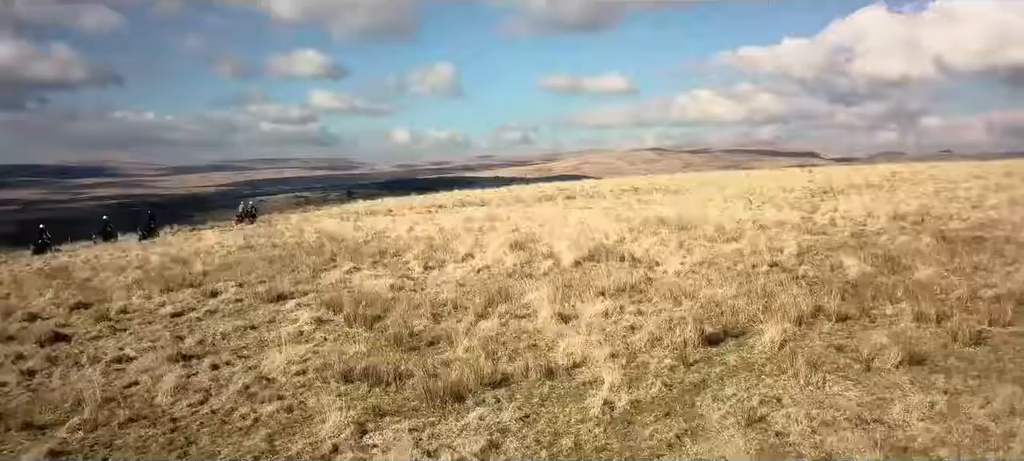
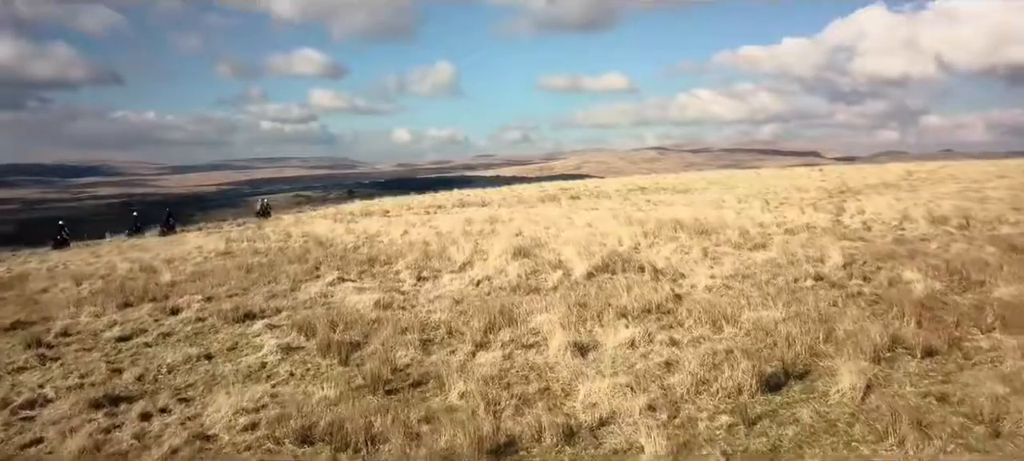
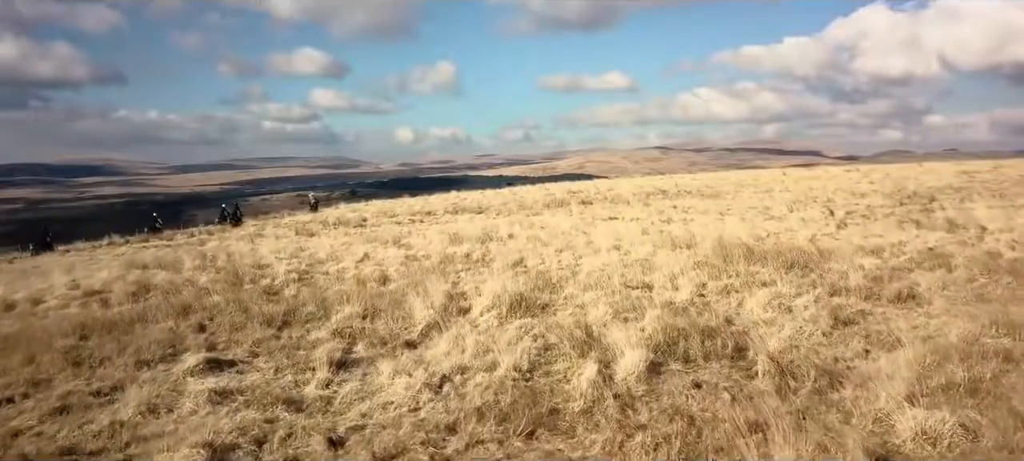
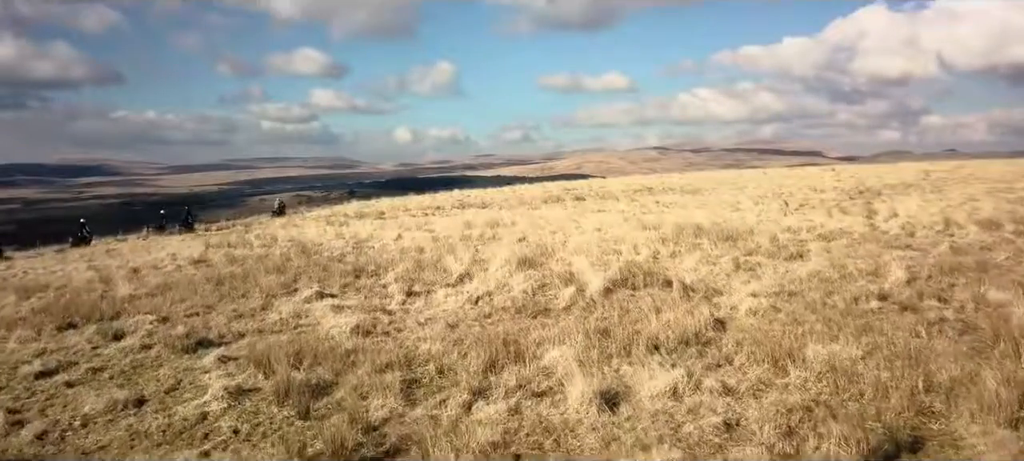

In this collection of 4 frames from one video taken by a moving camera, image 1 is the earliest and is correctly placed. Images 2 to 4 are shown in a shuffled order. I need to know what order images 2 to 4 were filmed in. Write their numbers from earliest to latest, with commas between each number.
2, 4, 3
